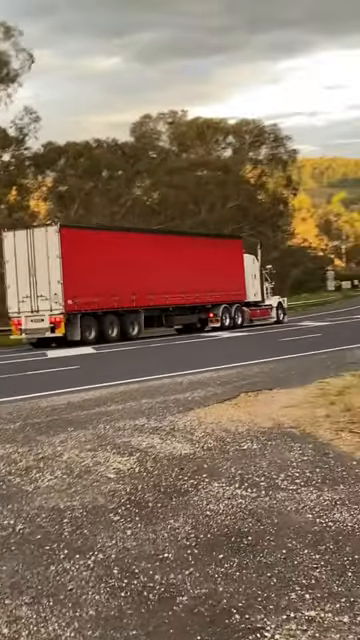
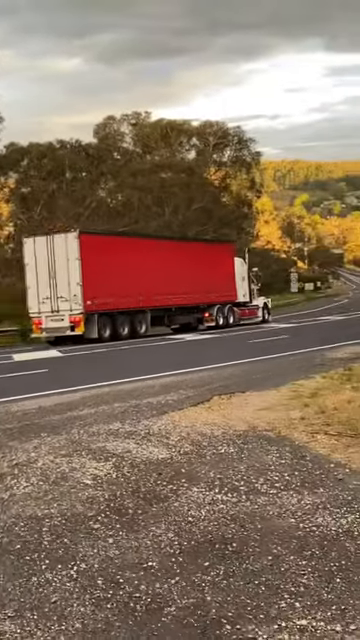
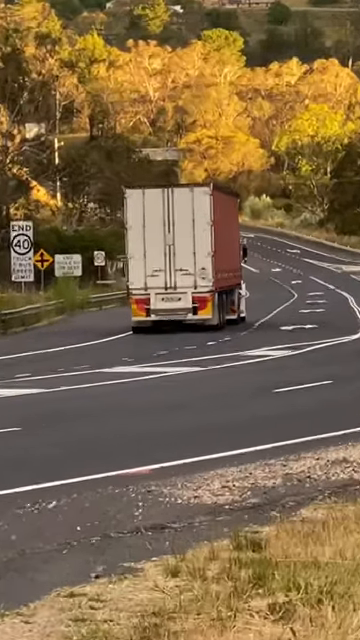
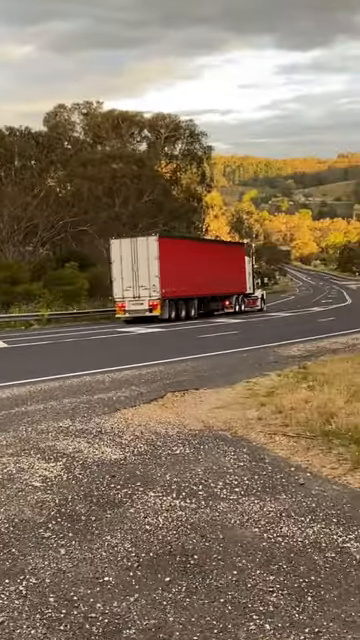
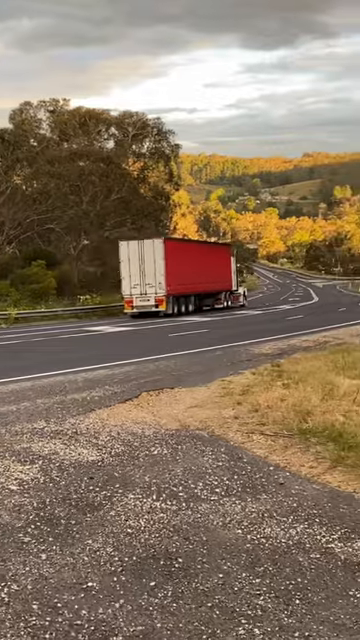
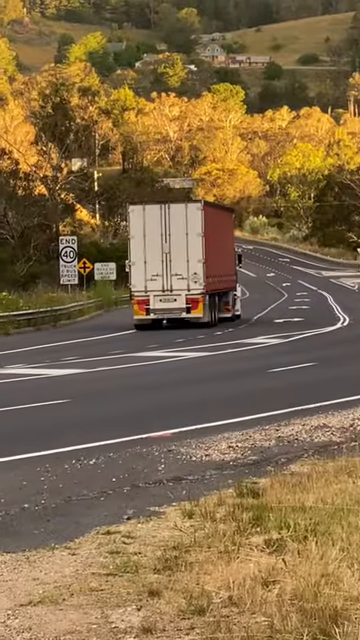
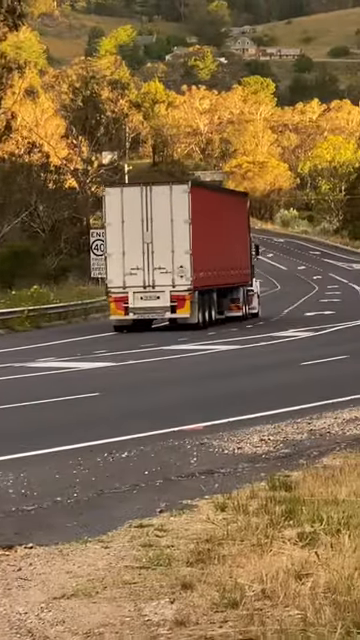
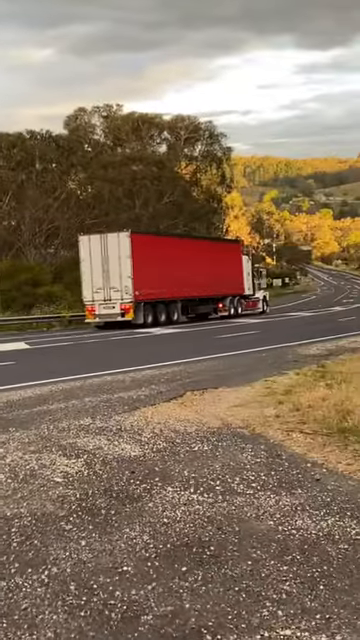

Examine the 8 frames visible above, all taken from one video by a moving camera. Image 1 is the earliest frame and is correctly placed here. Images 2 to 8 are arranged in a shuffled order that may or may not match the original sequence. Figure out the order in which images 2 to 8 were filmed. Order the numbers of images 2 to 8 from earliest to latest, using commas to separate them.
2, 8, 4, 5, 7, 6, 3
